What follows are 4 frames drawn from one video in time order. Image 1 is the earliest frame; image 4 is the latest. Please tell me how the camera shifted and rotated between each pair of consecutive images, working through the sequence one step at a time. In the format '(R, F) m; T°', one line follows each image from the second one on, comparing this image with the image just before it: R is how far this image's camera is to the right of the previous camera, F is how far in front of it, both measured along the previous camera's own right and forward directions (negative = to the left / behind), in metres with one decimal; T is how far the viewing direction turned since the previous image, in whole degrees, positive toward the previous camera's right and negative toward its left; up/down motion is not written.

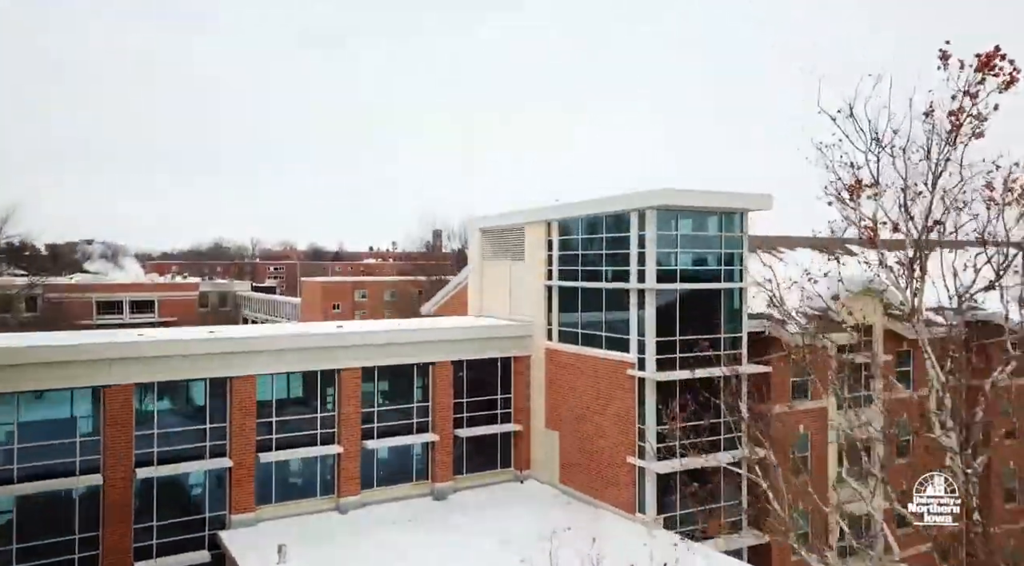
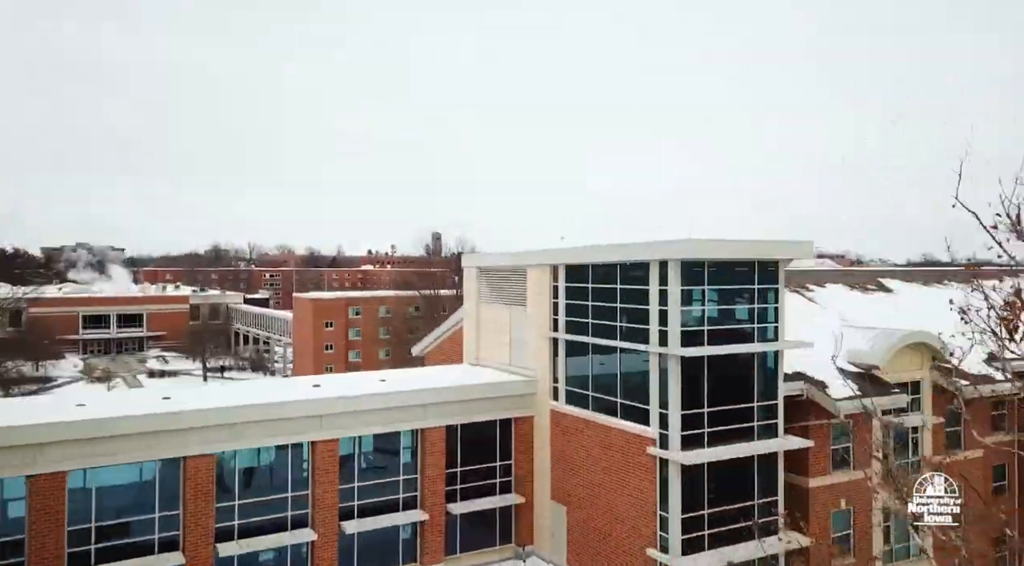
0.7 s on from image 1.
(0.0, +1.1) m; 0°
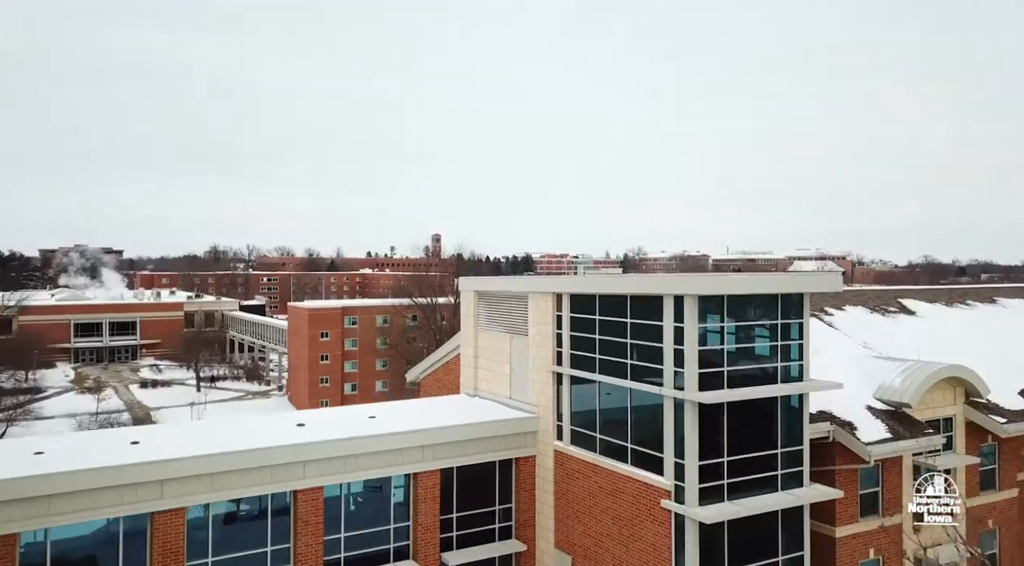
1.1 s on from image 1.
(0.0, +0.6) m; 0°
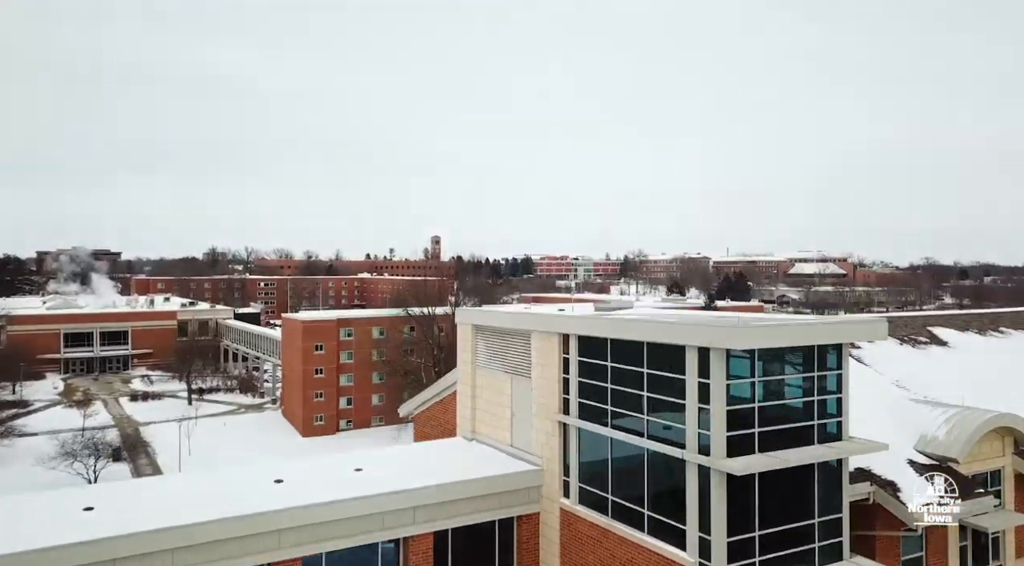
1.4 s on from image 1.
(0.0, +0.8) m; 0°
